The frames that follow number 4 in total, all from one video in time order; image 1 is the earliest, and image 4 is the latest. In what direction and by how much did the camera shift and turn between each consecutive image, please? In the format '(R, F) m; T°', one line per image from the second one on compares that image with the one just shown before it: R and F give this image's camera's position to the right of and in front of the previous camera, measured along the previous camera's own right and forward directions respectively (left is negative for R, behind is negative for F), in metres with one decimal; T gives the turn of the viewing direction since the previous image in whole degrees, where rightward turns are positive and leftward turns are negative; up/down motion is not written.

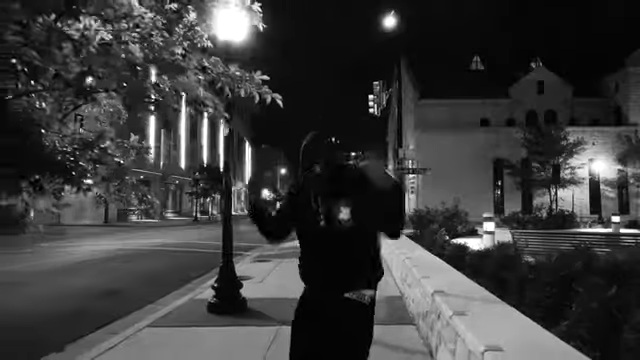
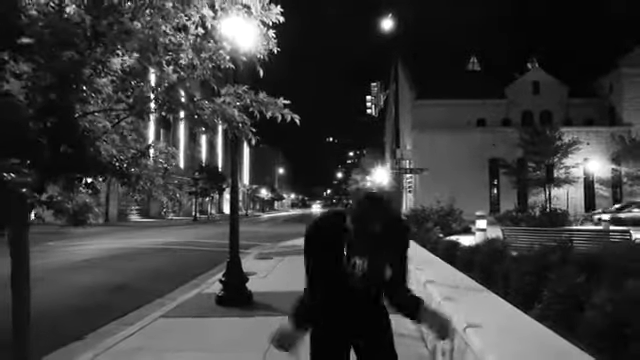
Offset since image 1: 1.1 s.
(-0.1, -0.7) m; 0°
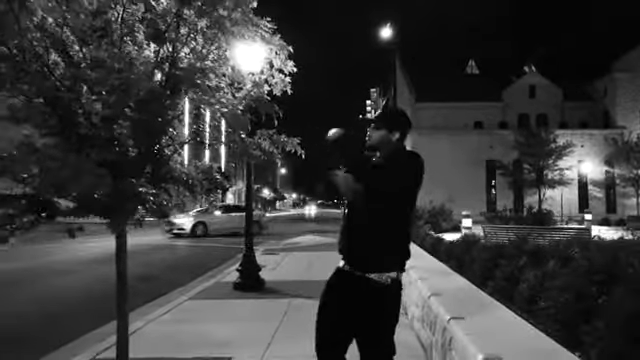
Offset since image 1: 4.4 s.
(0.0, -1.7) m; 0°
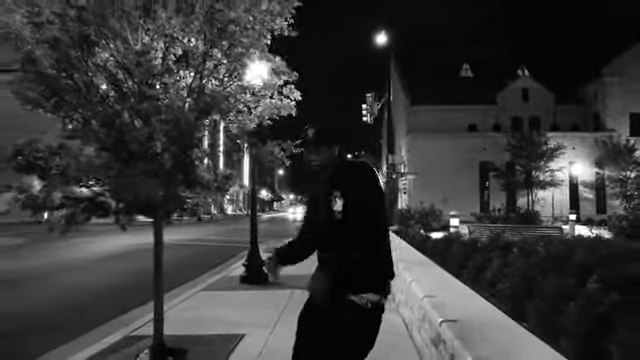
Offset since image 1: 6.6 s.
(0.0, -1.2) m; 0°
